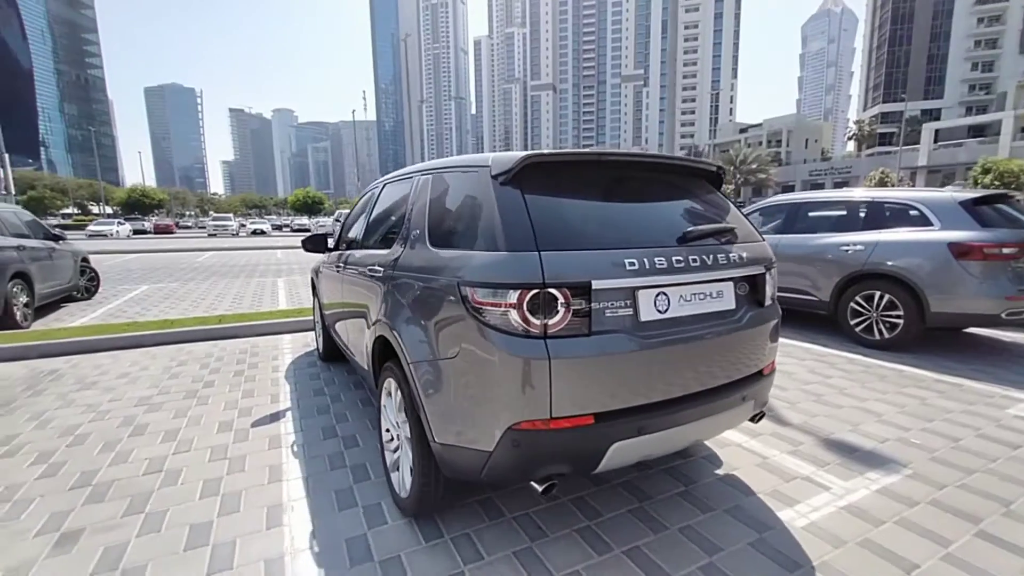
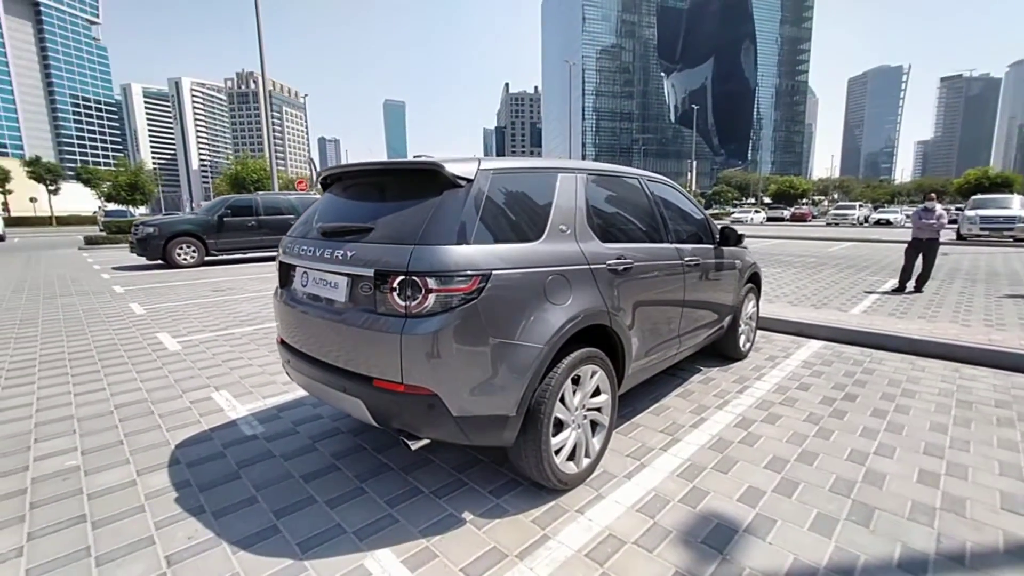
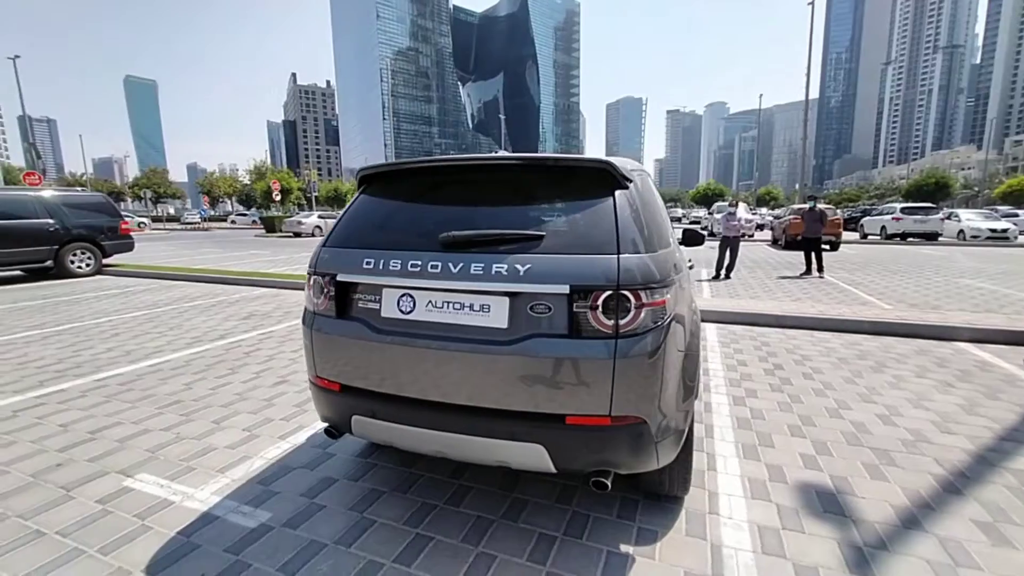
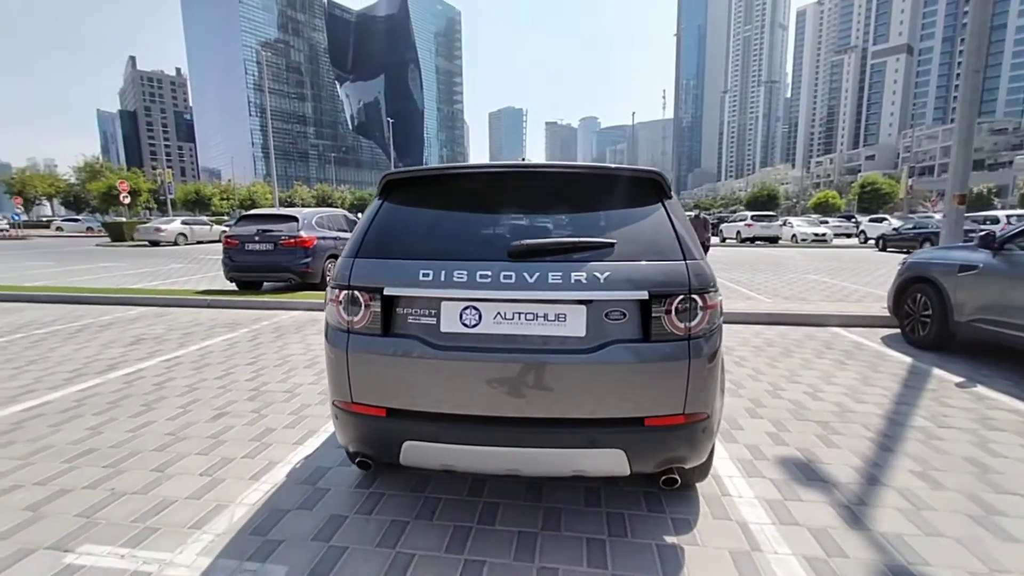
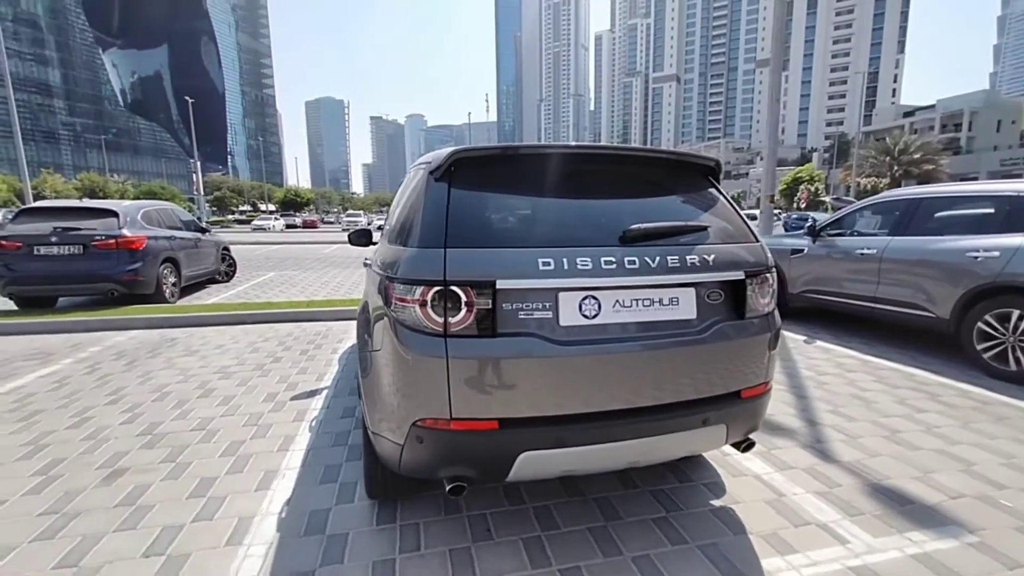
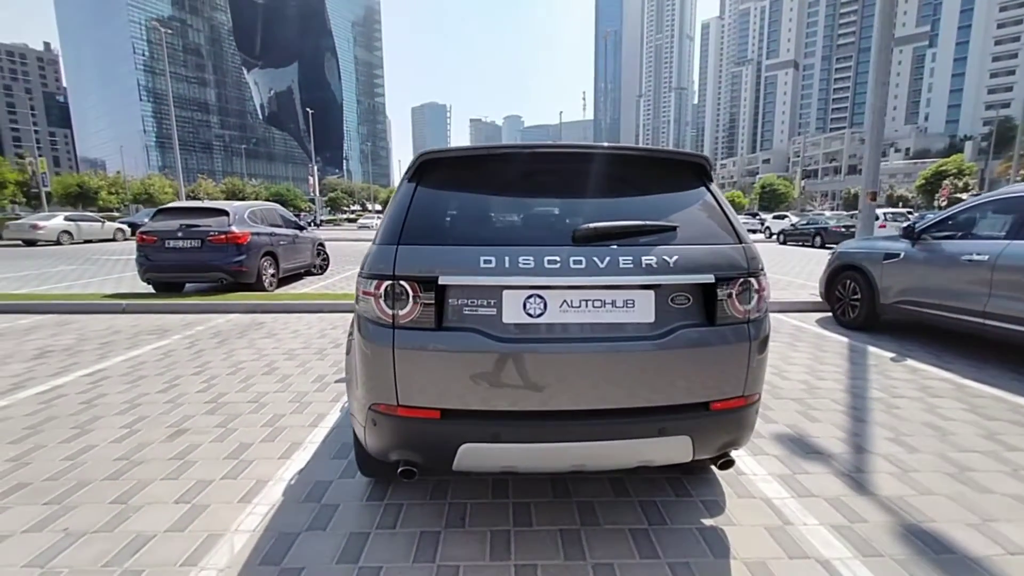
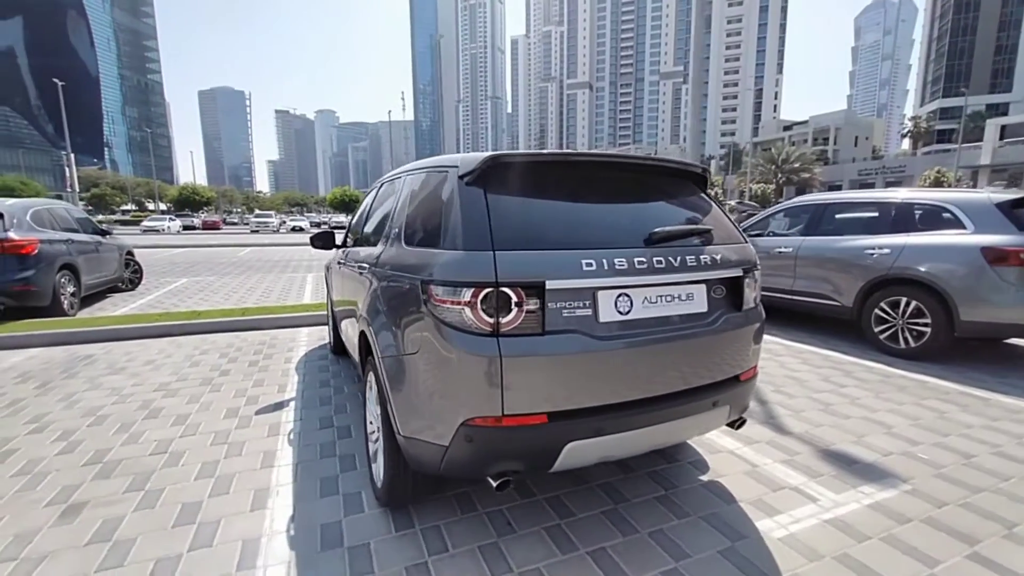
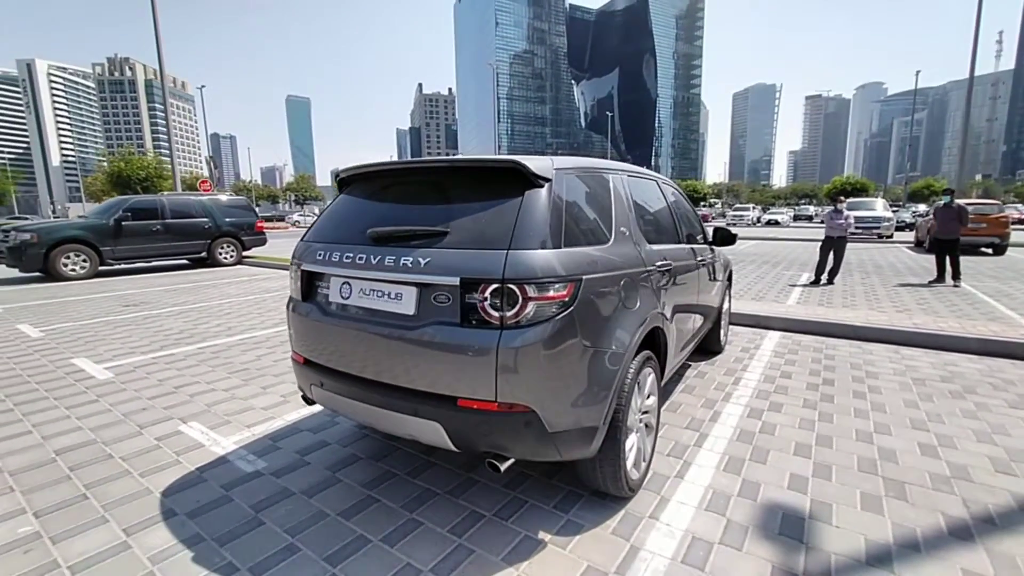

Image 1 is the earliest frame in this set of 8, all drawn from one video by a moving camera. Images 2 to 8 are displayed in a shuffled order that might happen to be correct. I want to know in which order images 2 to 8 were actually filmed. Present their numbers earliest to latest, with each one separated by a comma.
7, 5, 6, 4, 3, 8, 2
